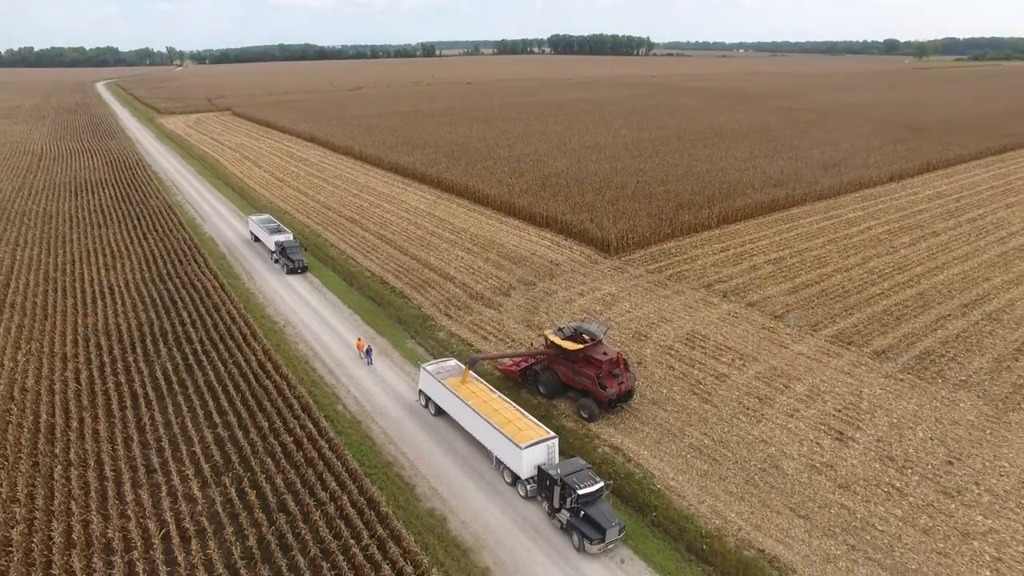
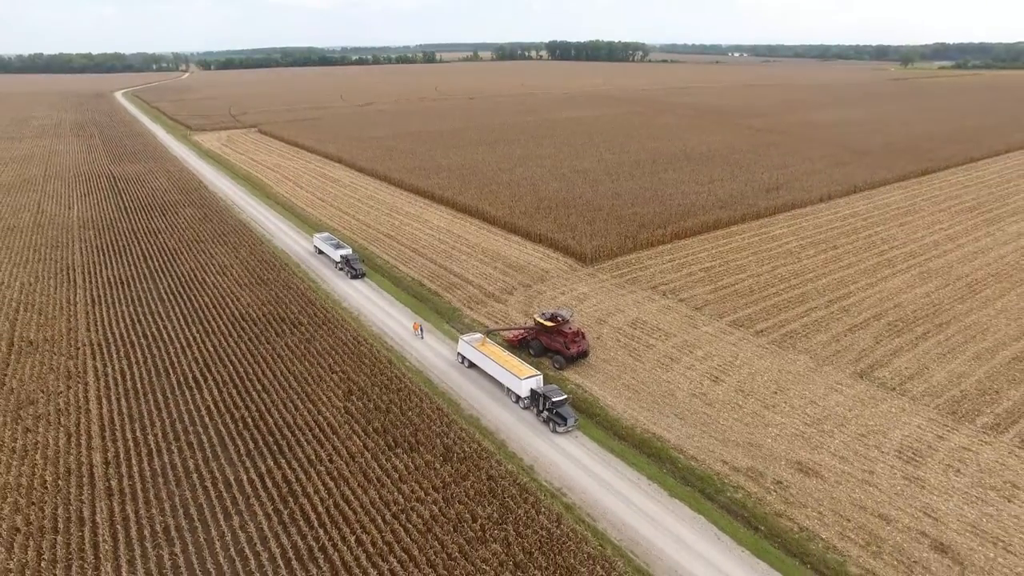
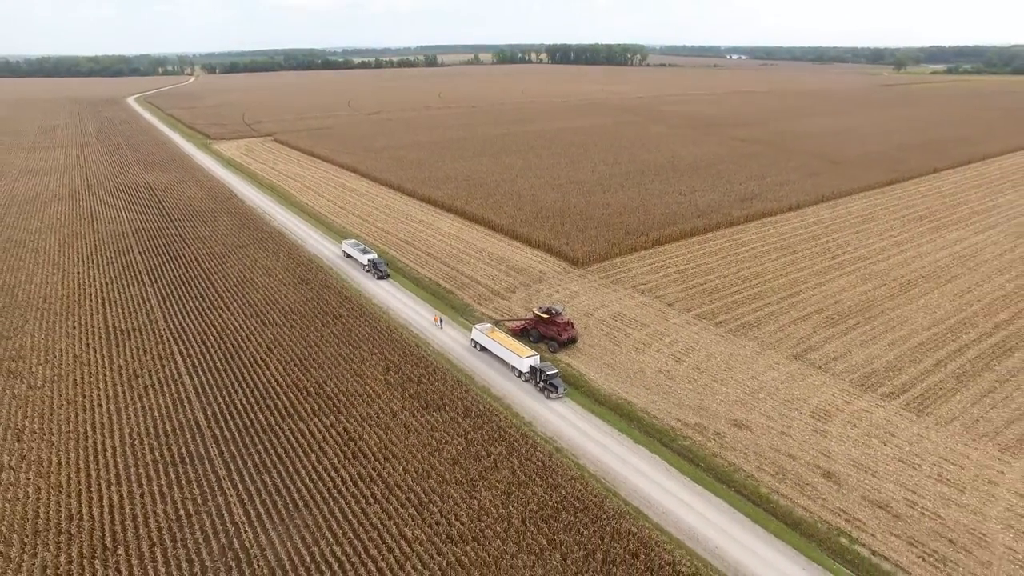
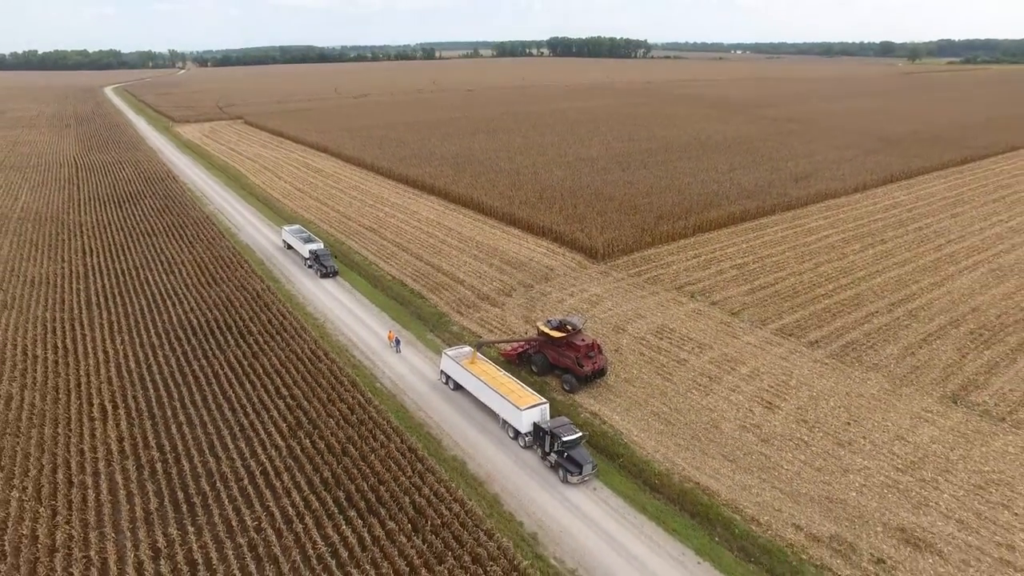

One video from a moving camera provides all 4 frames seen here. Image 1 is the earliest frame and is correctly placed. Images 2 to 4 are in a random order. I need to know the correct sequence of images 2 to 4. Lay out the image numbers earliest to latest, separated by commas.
4, 2, 3
